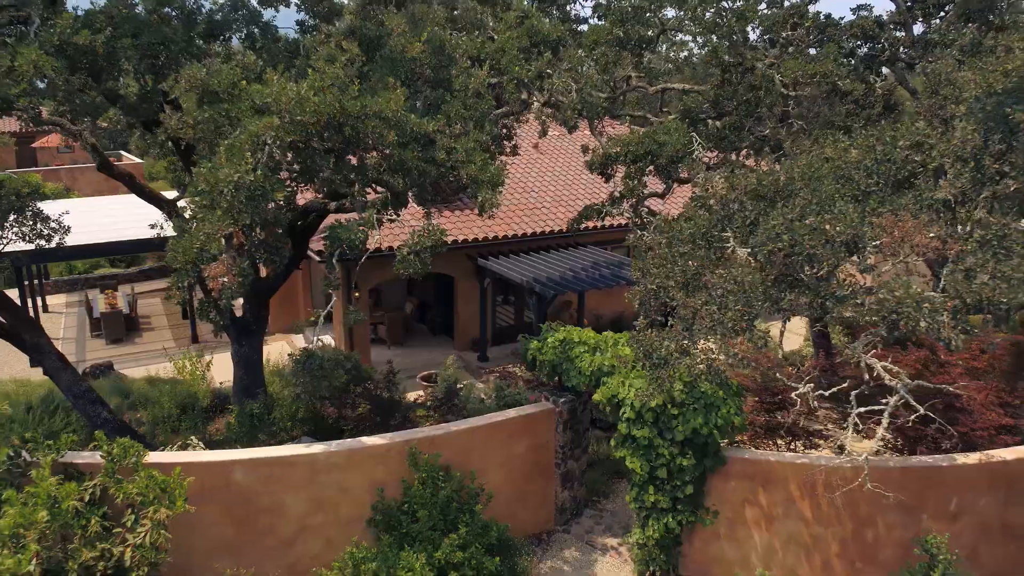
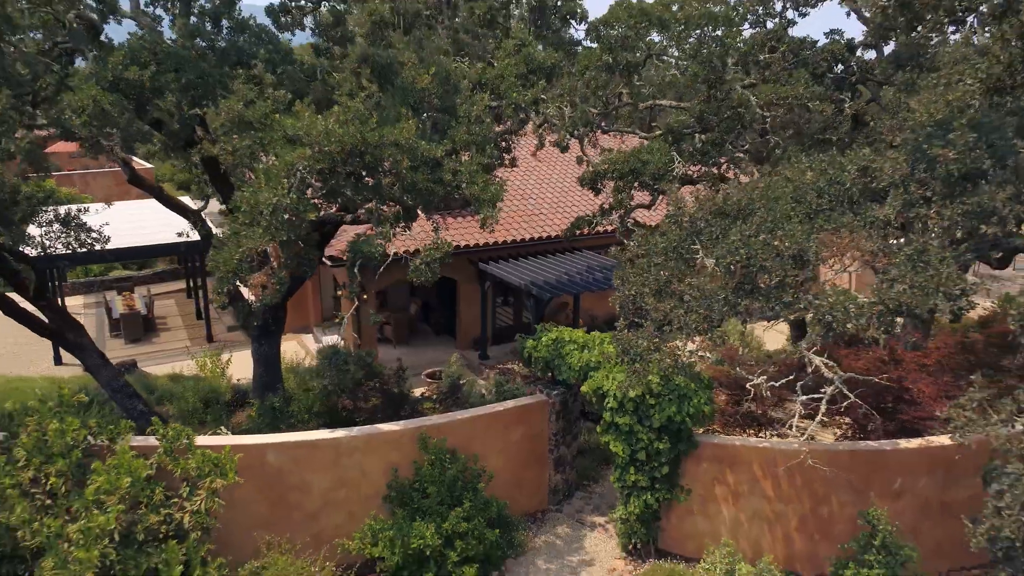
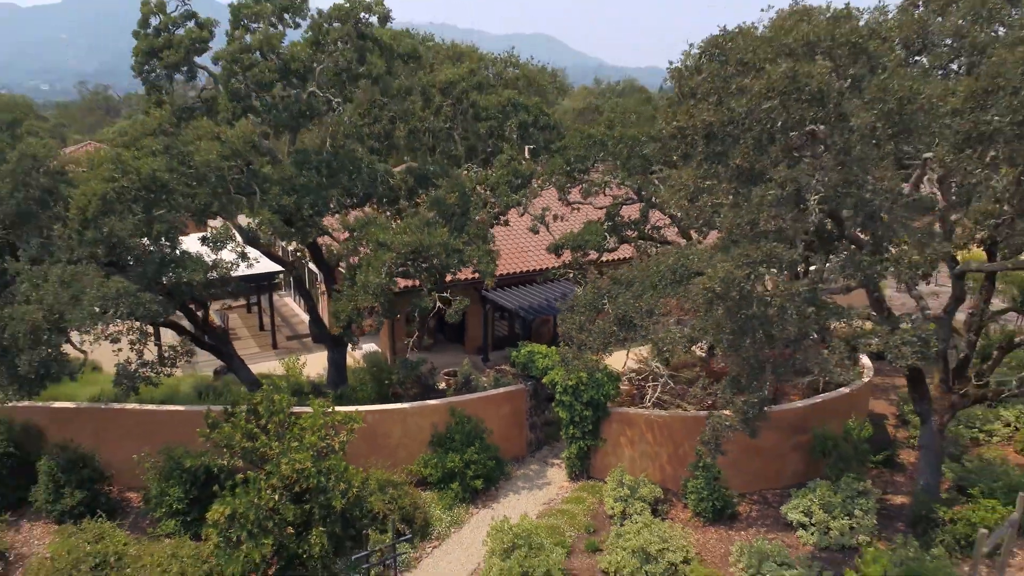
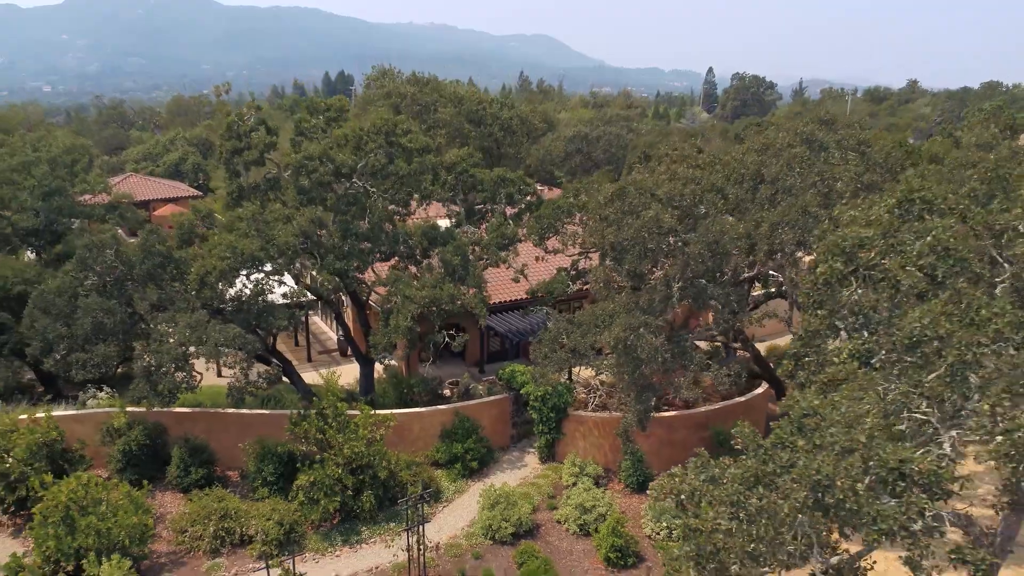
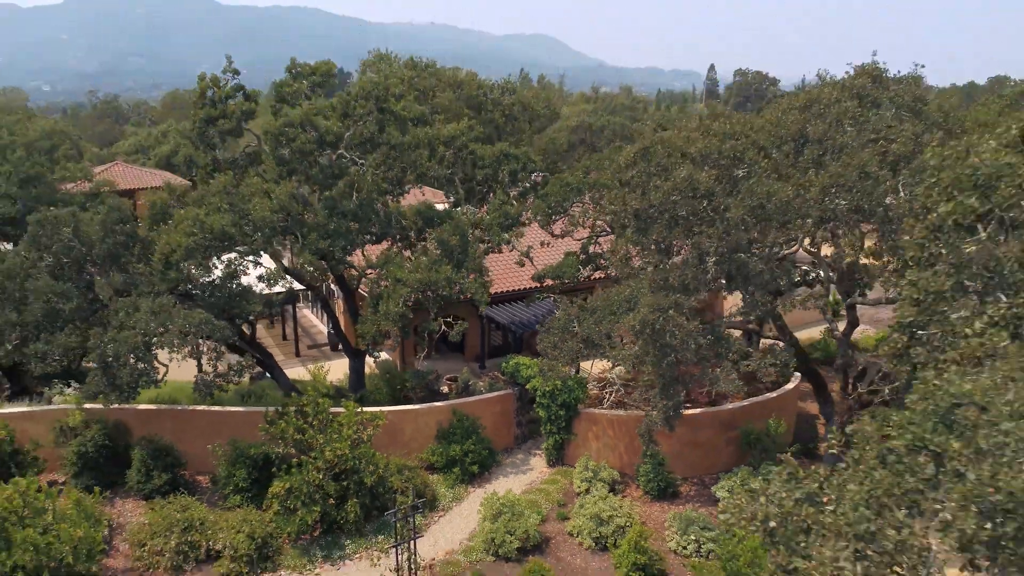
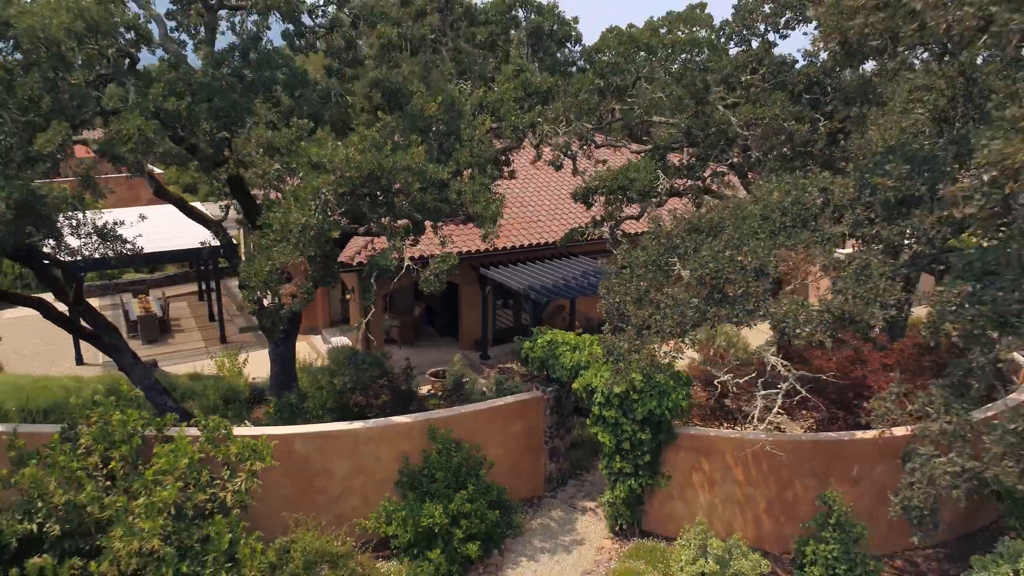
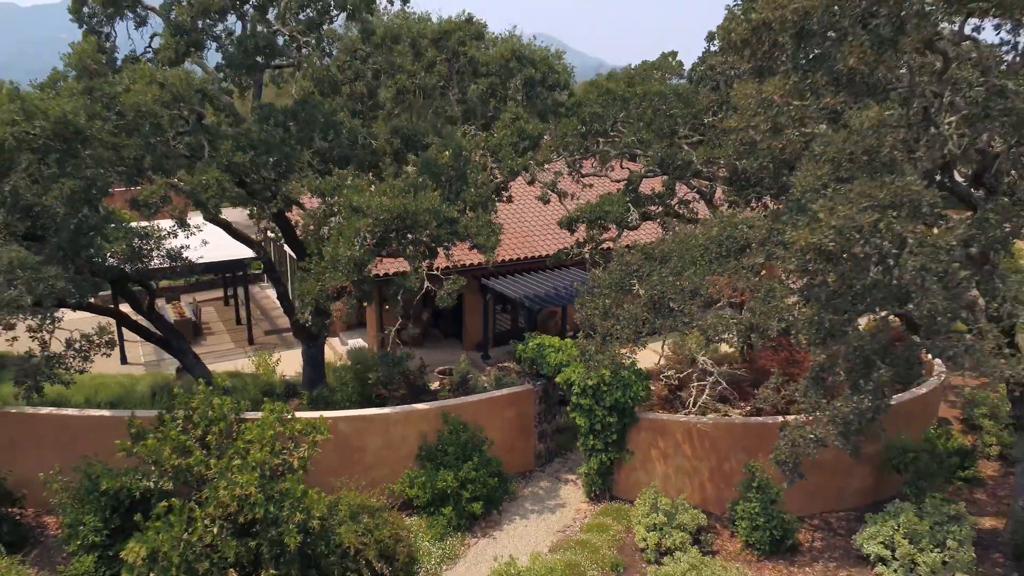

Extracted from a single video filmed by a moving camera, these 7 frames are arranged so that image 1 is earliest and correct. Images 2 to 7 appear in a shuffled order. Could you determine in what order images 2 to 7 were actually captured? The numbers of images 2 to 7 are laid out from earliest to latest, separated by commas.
2, 6, 7, 3, 5, 4
